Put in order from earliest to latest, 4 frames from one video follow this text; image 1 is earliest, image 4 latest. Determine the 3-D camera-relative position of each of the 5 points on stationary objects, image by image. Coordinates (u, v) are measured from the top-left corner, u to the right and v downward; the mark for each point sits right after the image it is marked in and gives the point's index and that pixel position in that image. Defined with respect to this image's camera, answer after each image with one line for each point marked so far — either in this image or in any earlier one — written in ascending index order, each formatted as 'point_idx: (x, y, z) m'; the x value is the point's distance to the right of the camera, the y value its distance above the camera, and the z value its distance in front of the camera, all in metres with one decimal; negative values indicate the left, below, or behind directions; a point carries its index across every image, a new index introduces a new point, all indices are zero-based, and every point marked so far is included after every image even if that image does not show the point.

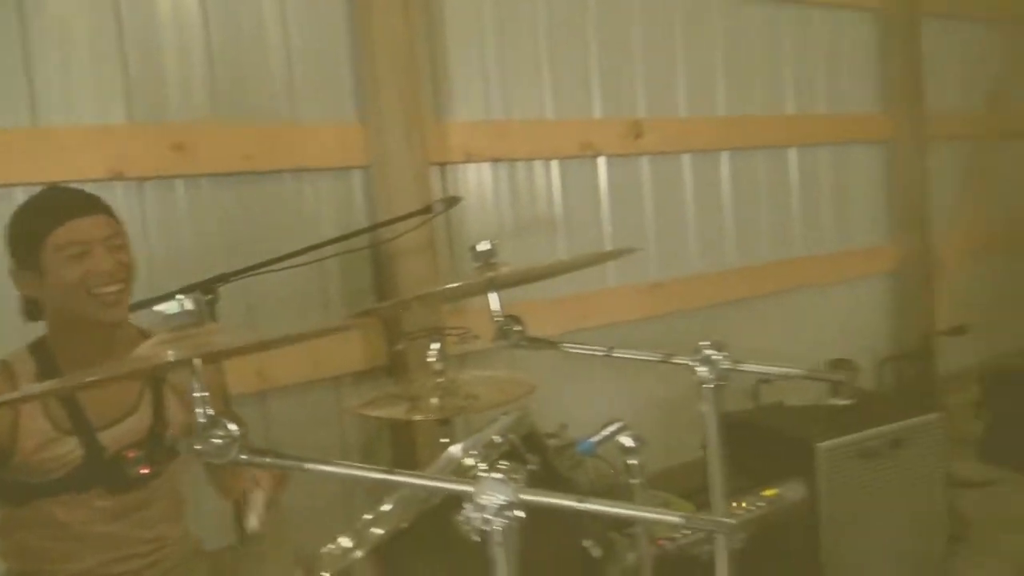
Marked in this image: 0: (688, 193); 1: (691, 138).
0: (+0.7, +0.4, +3.0) m
1: (+0.7, +0.6, +2.9) m
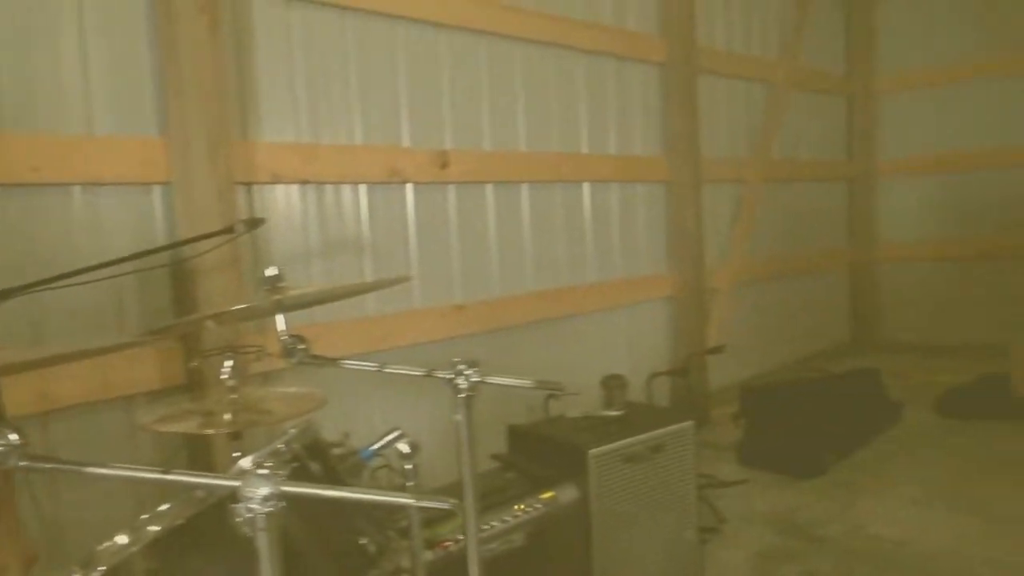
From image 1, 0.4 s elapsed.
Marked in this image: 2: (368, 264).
0: (-0.1, +0.3, +3.2) m
1: (-0.1, +0.5, +3.1) m
2: (-0.5, +0.1, +2.7) m
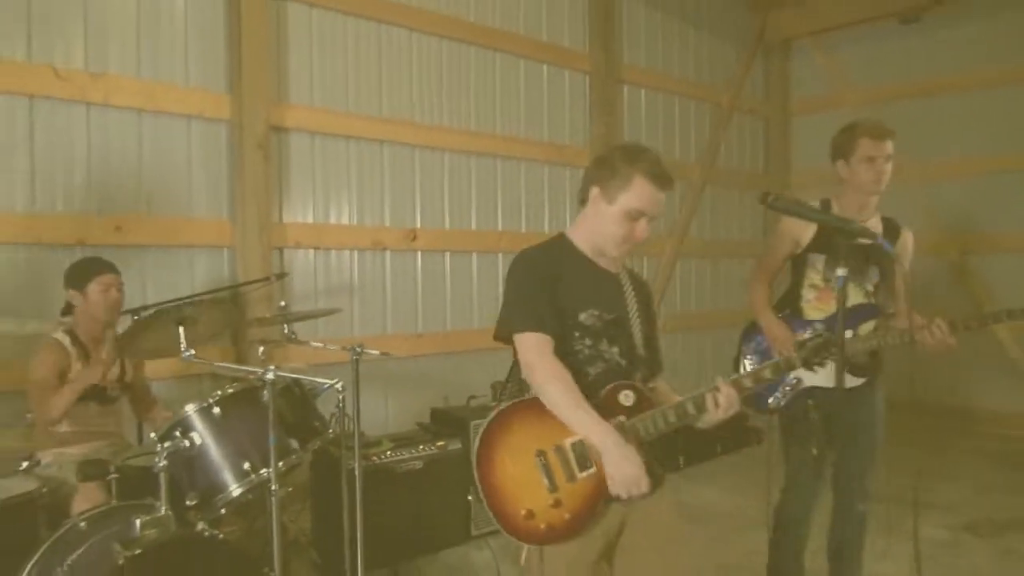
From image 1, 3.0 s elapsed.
0: (-0.4, +0.1, +4.6) m
1: (-0.4, +0.3, +4.6) m
2: (-0.8, -0.1, +4.2) m
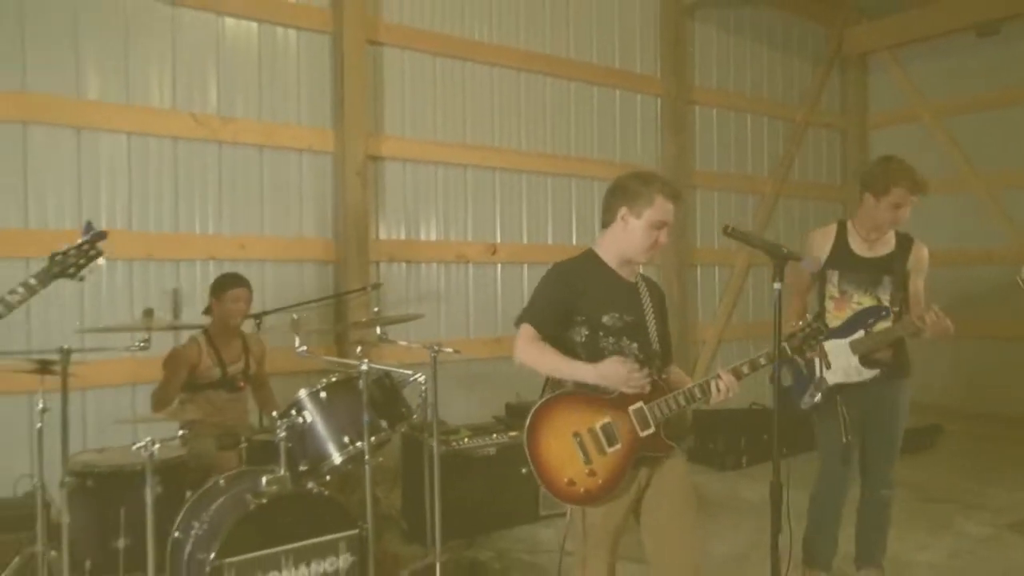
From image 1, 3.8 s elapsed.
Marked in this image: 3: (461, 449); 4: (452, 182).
0: (+0.1, 0.0, +5.0) m
1: (+0.1, +0.2, +5.0) m
2: (-0.4, -0.1, +4.7) m
3: (-0.2, -0.7, +3.5) m
4: (-0.4, +0.6, +4.7) m
